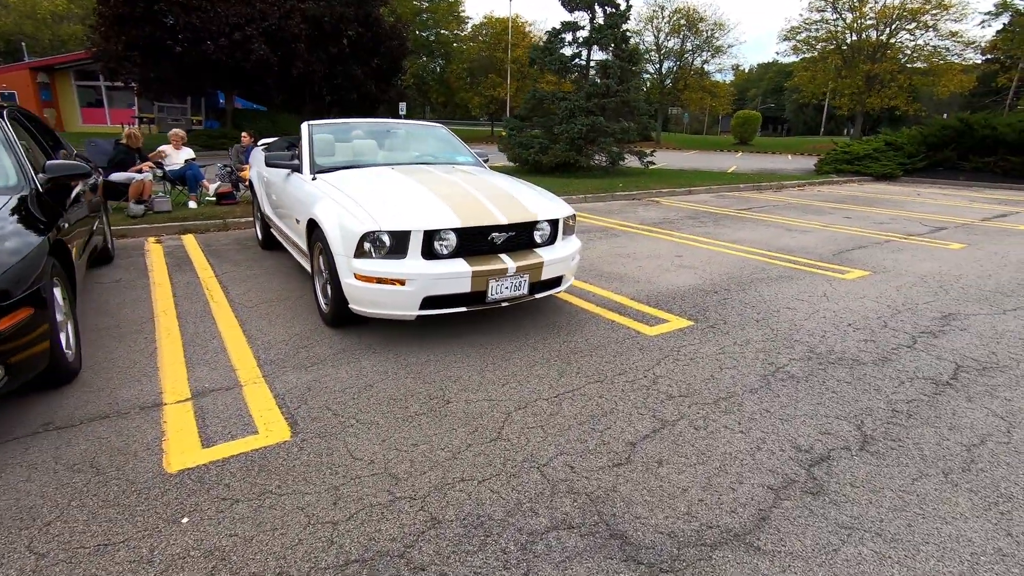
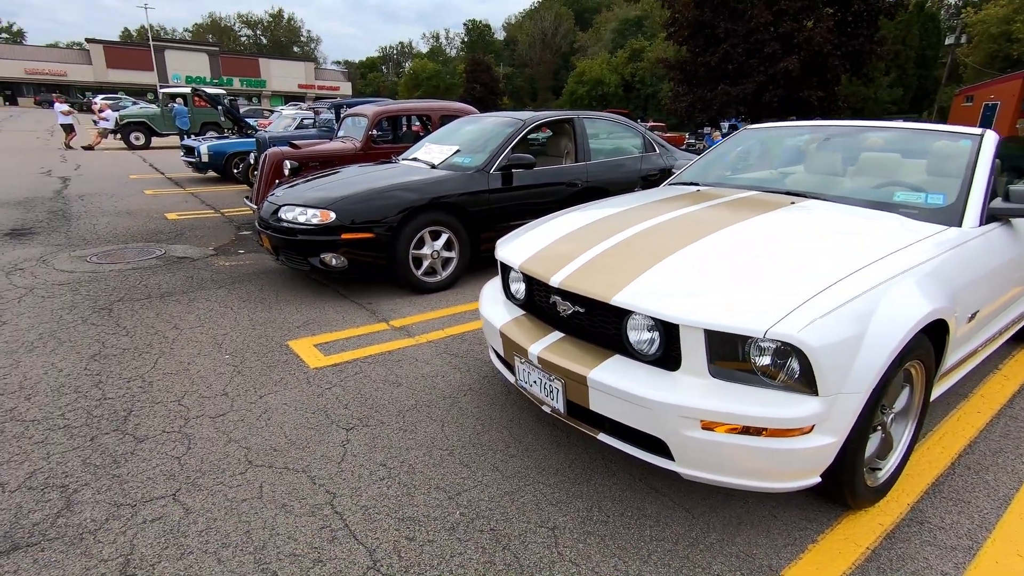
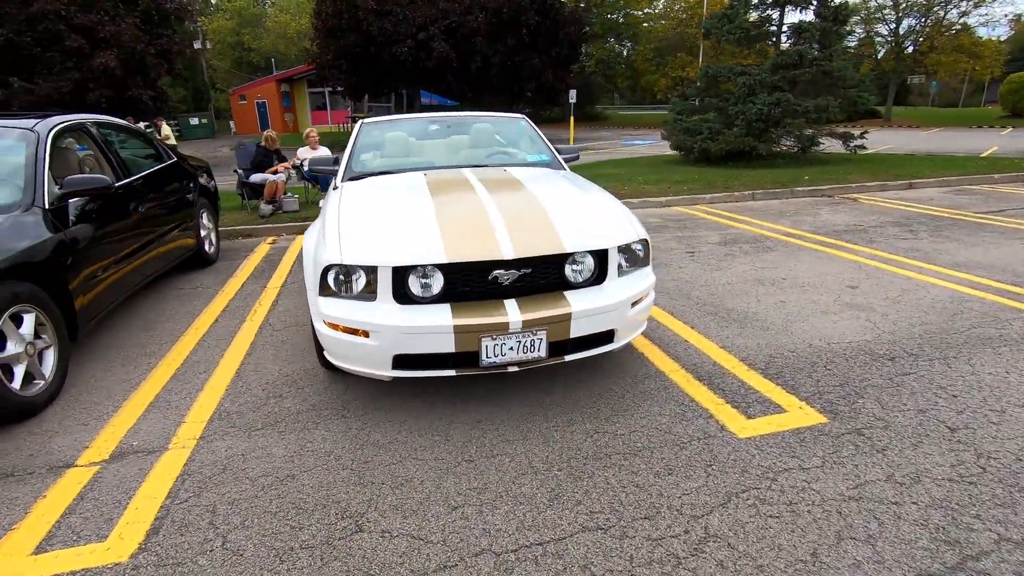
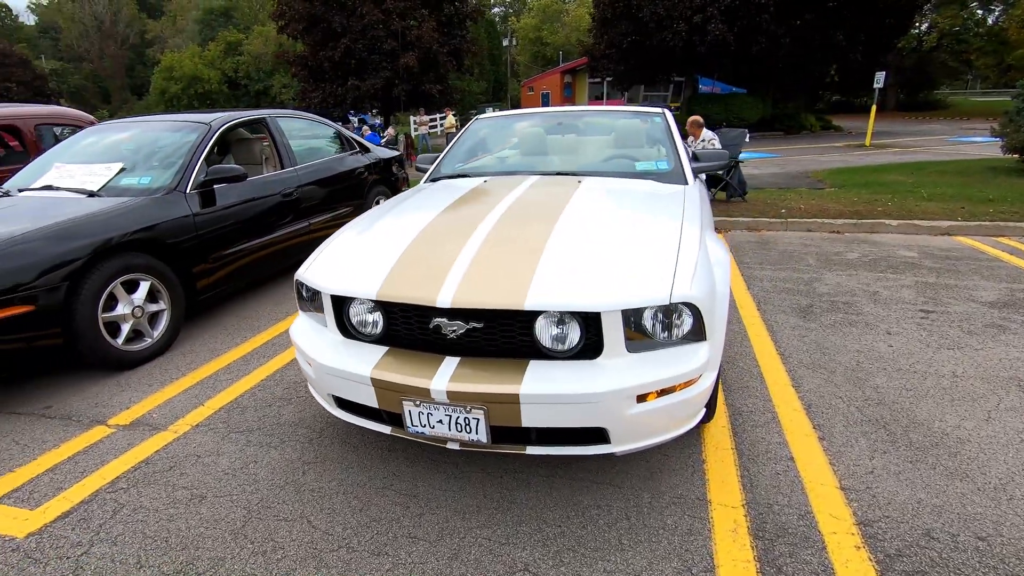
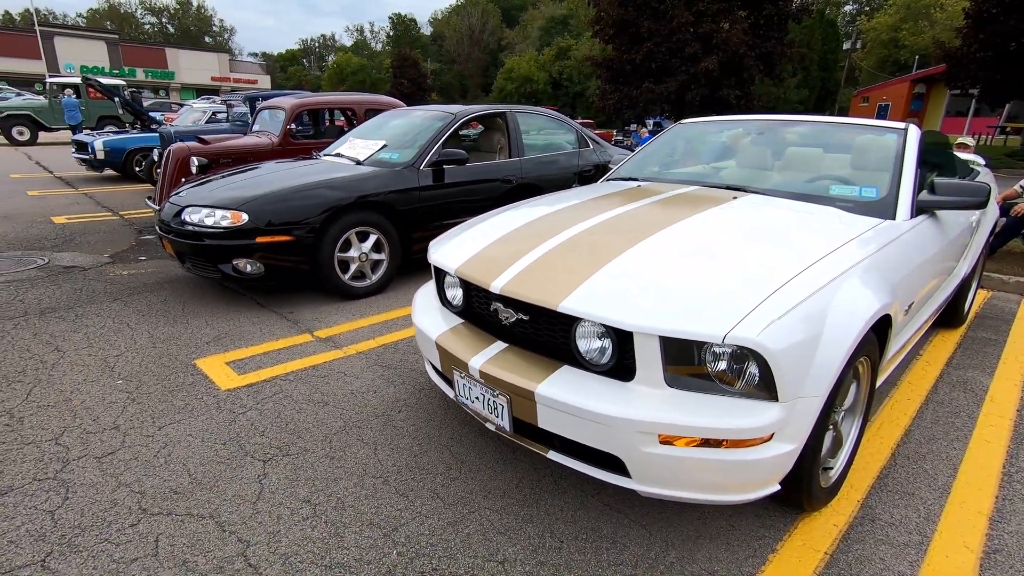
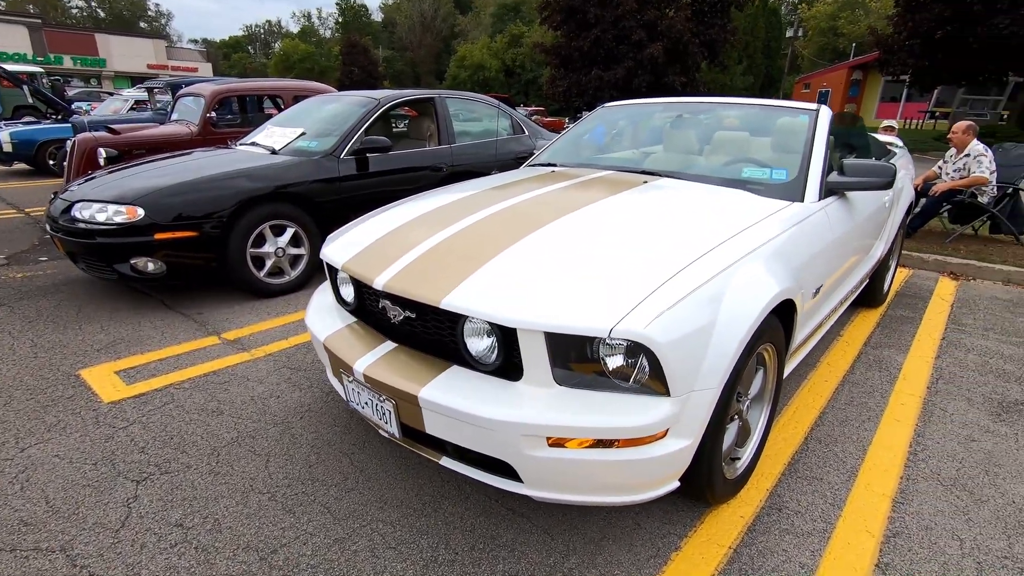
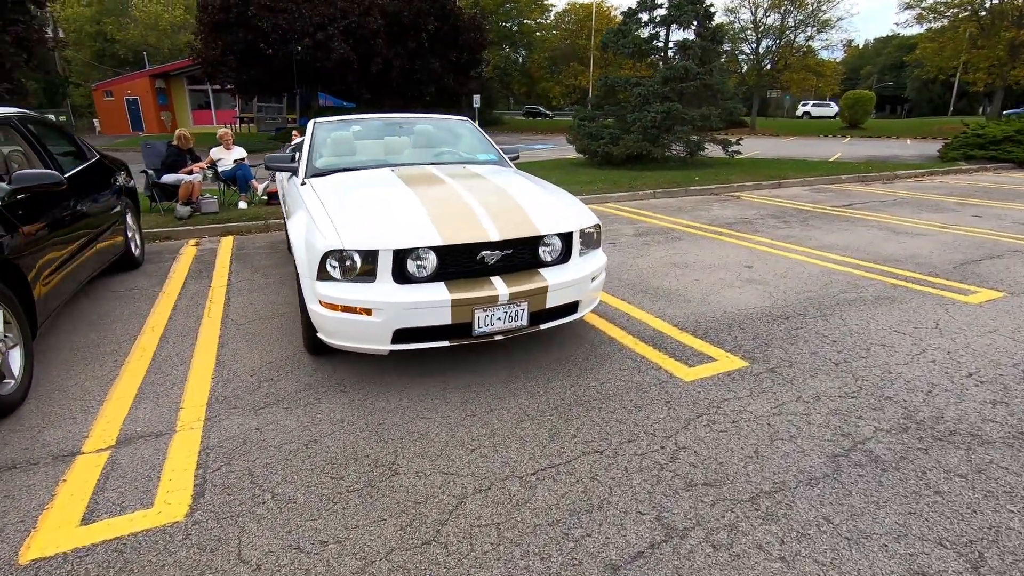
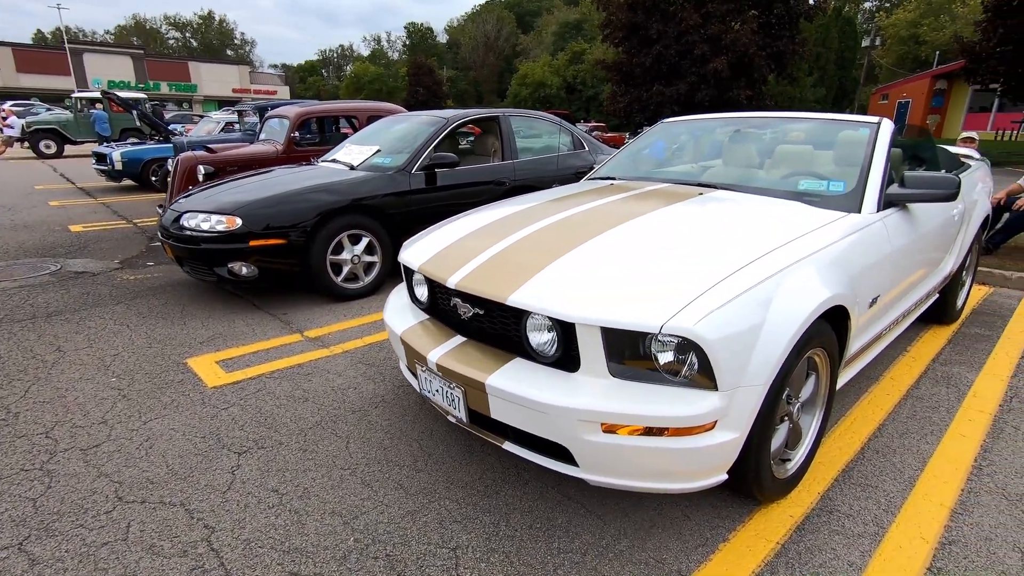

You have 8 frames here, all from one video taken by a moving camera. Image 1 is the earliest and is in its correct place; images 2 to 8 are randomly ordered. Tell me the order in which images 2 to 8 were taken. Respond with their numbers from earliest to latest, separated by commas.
7, 3, 4, 5, 2, 8, 6
